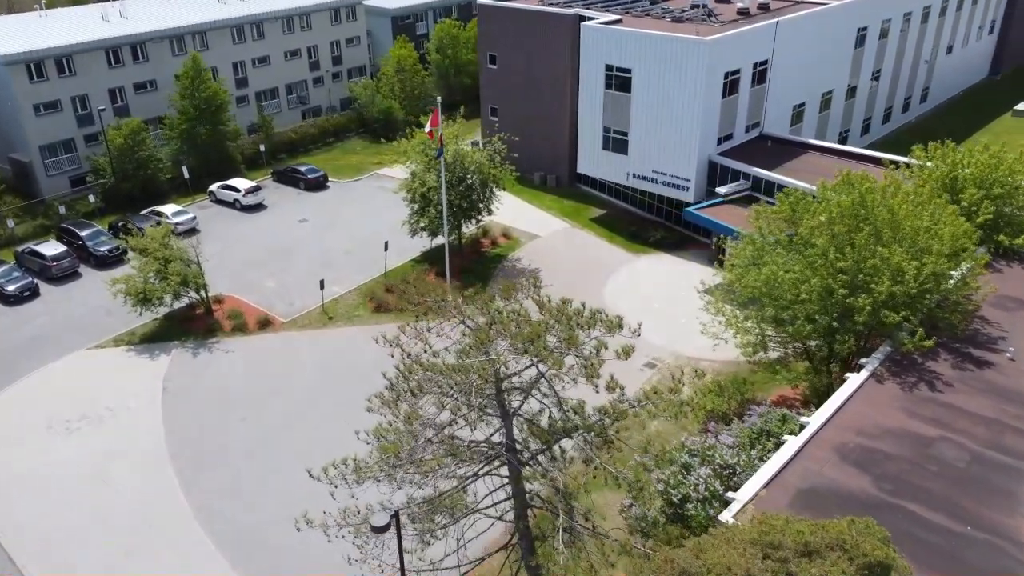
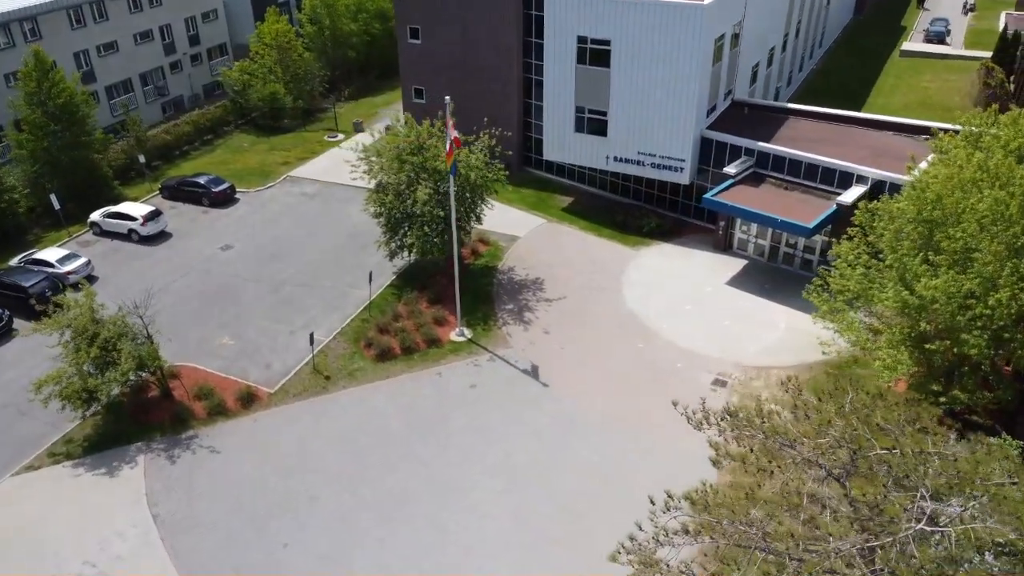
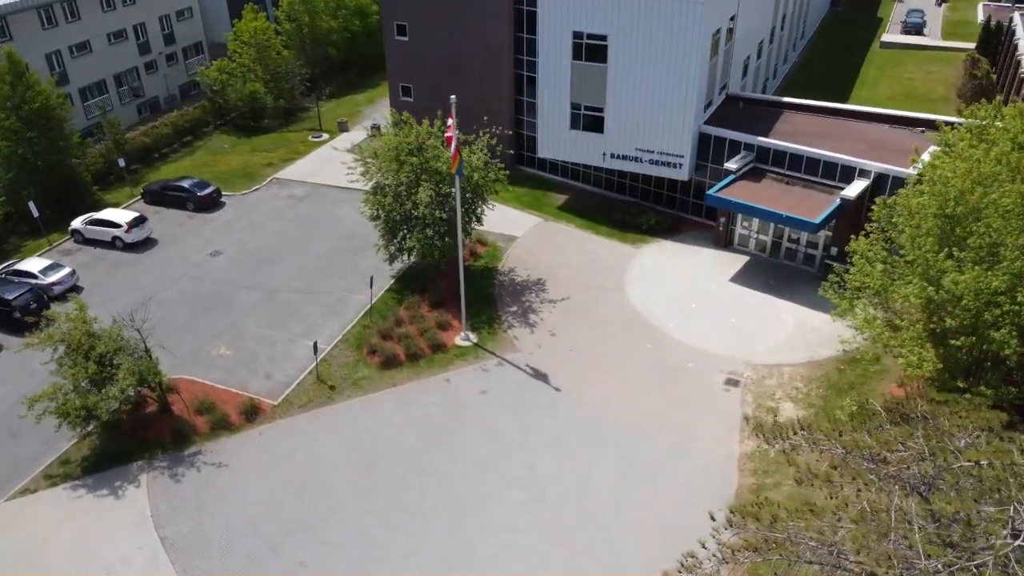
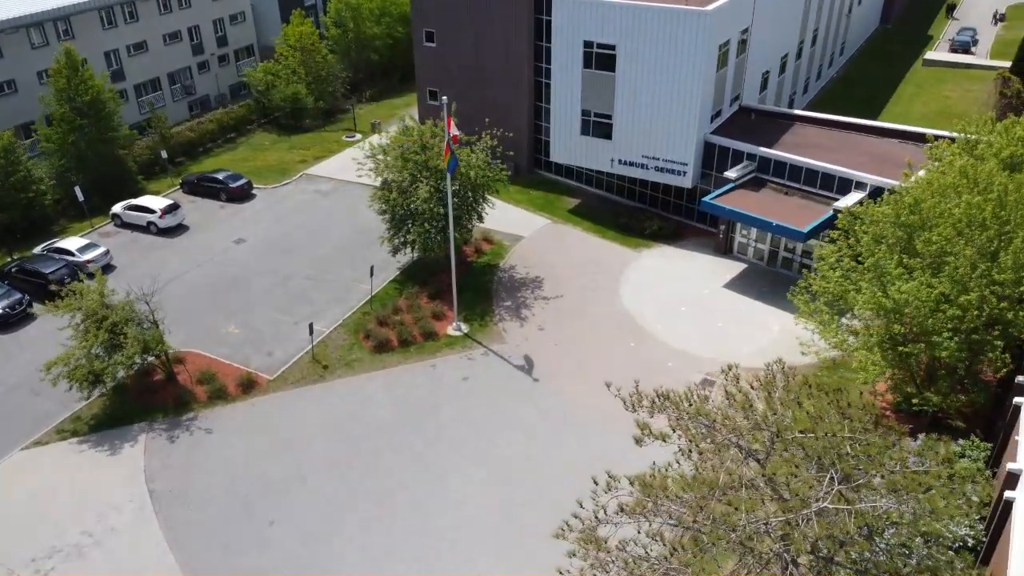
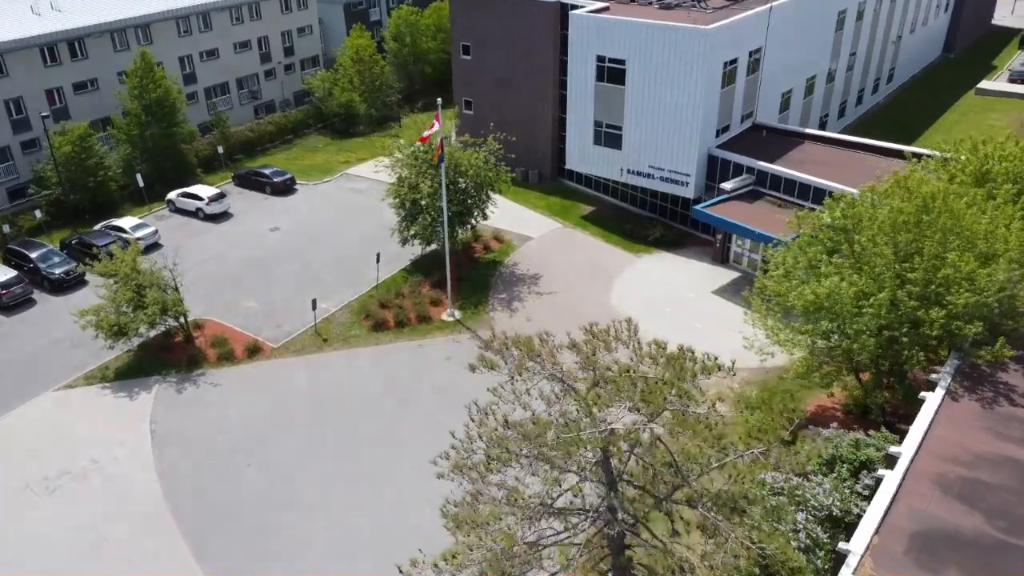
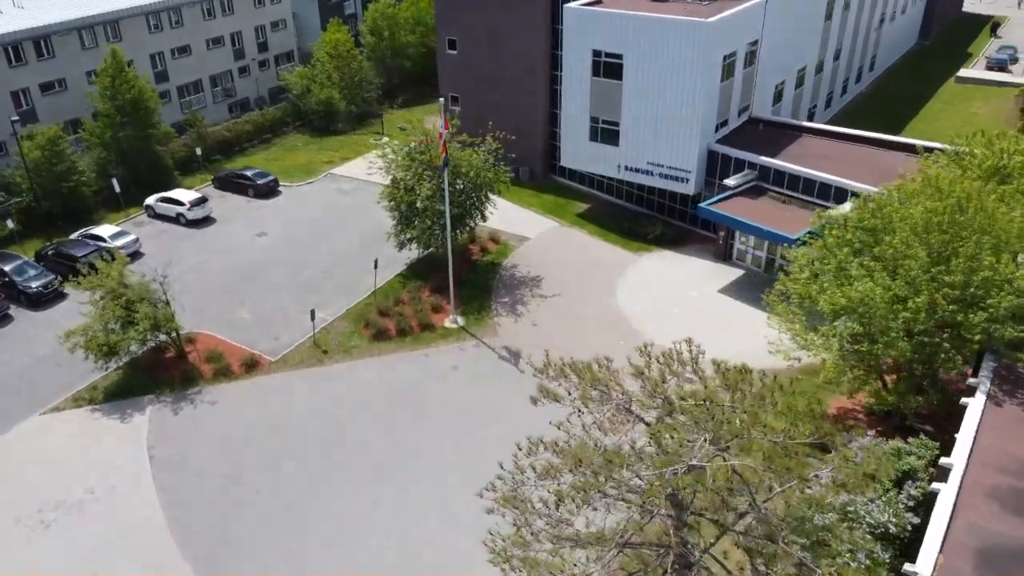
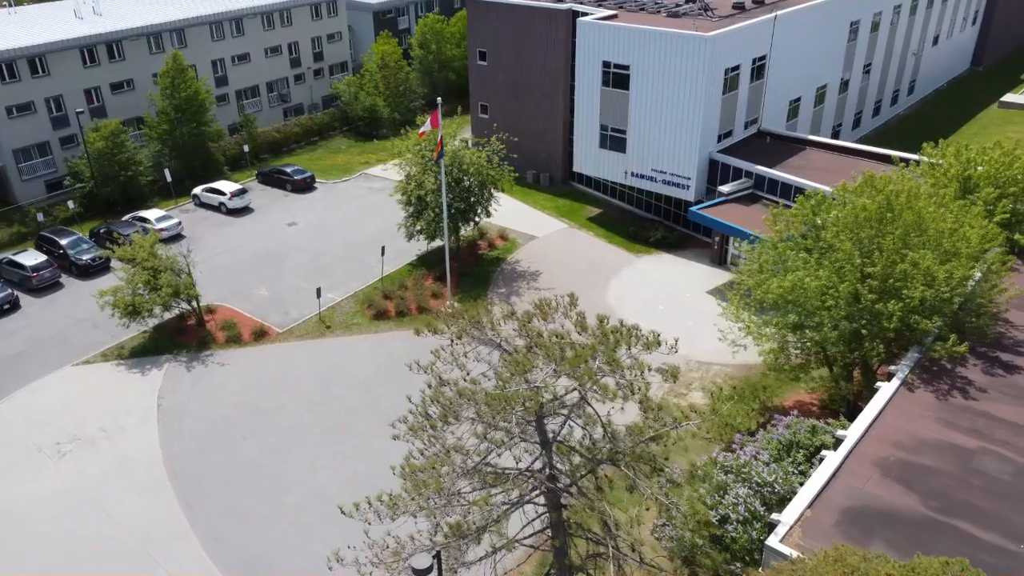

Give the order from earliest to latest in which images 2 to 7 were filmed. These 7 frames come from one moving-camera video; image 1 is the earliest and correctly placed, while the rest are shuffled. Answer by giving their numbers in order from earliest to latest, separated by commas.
7, 5, 6, 4, 2, 3
